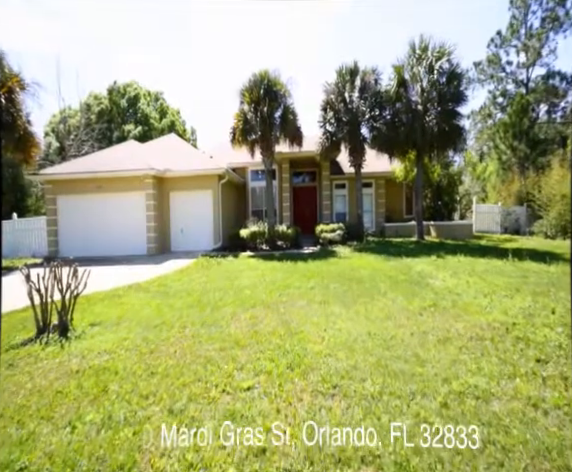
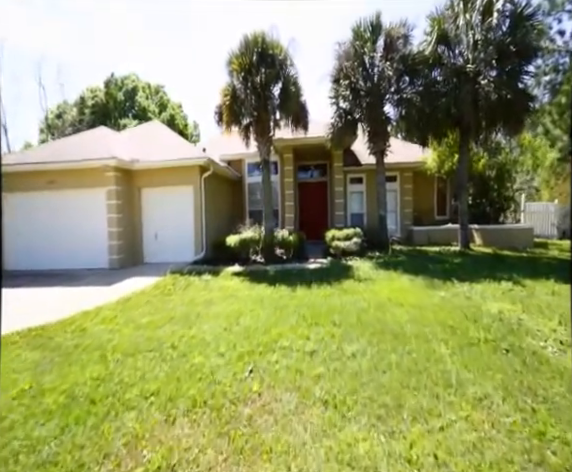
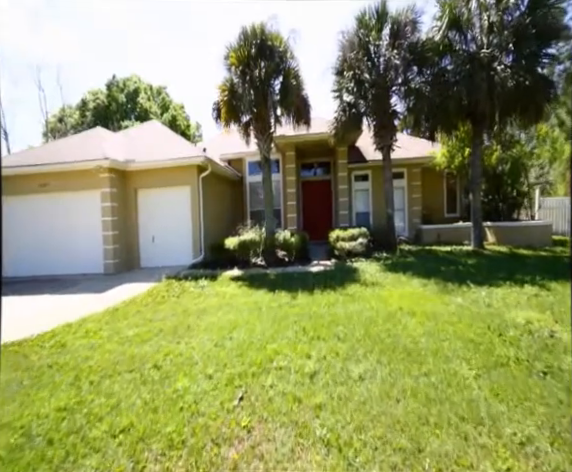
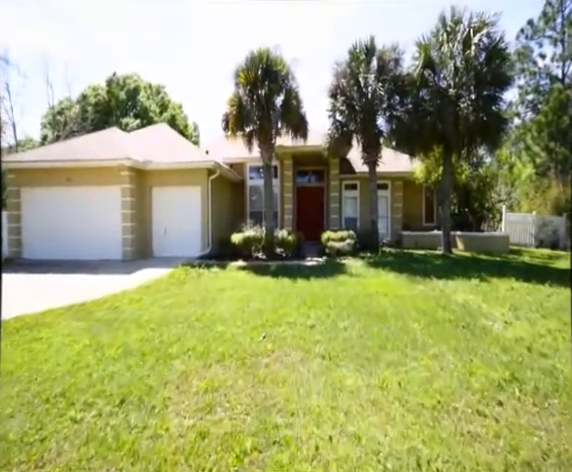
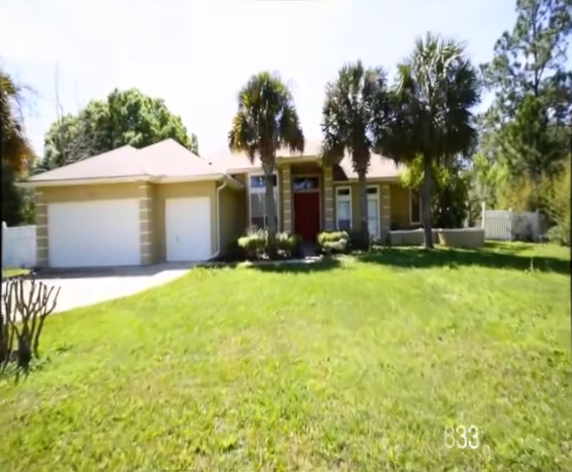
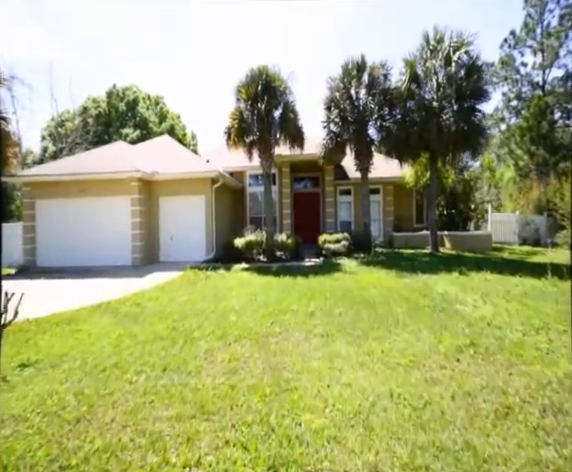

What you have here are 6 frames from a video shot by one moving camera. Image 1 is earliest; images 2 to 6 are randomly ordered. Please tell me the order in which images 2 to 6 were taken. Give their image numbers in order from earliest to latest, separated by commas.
5, 6, 4, 2, 3
